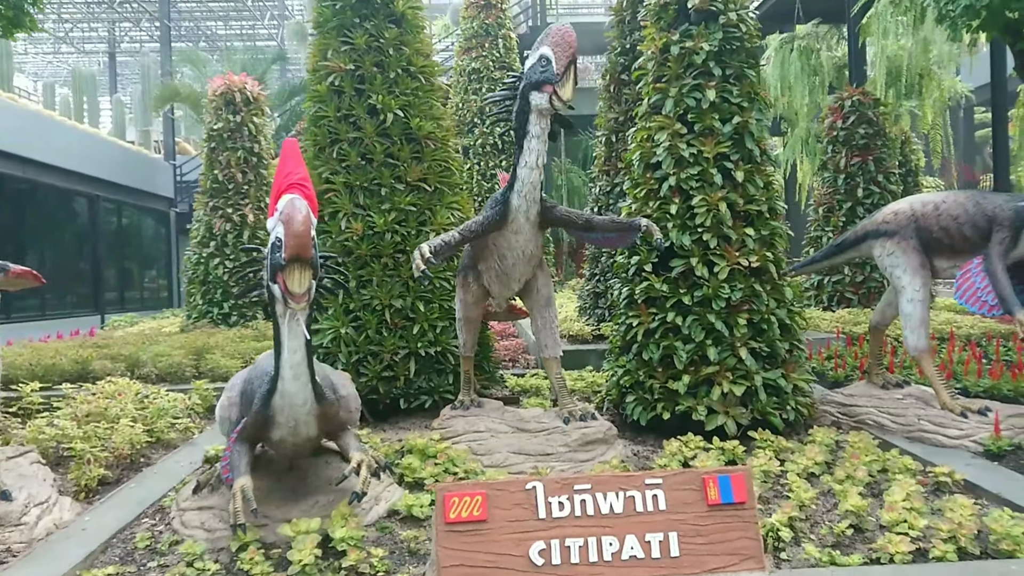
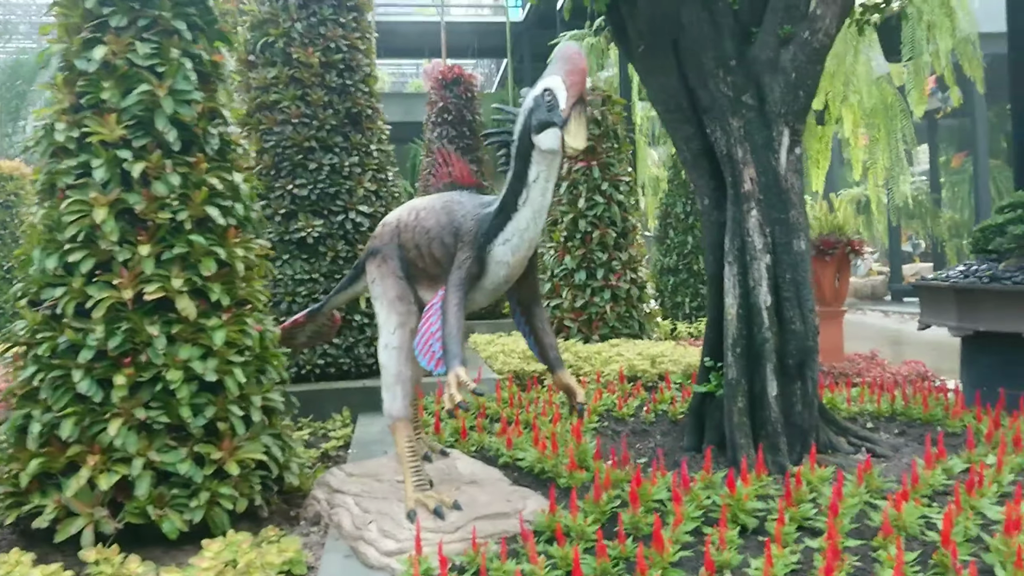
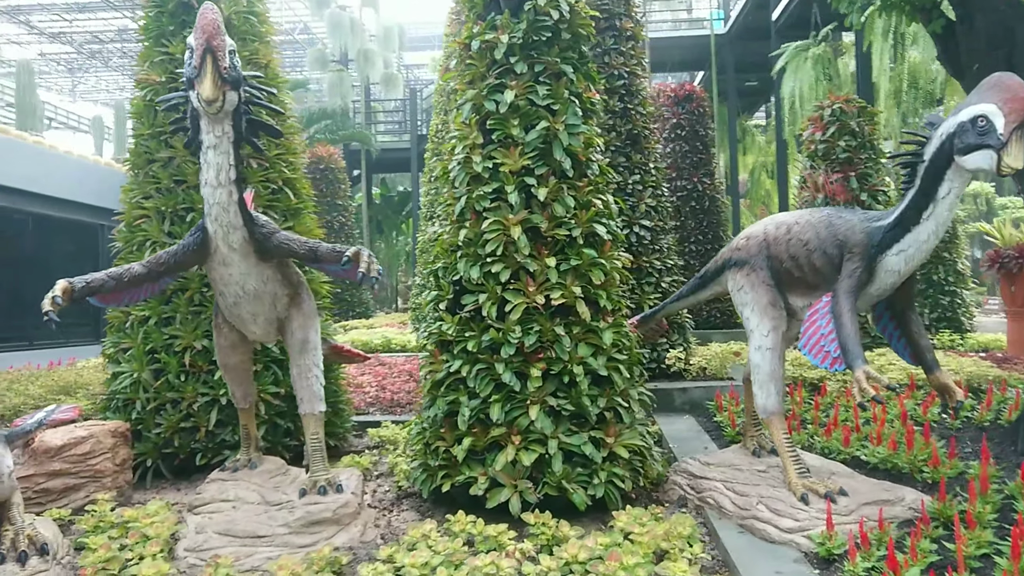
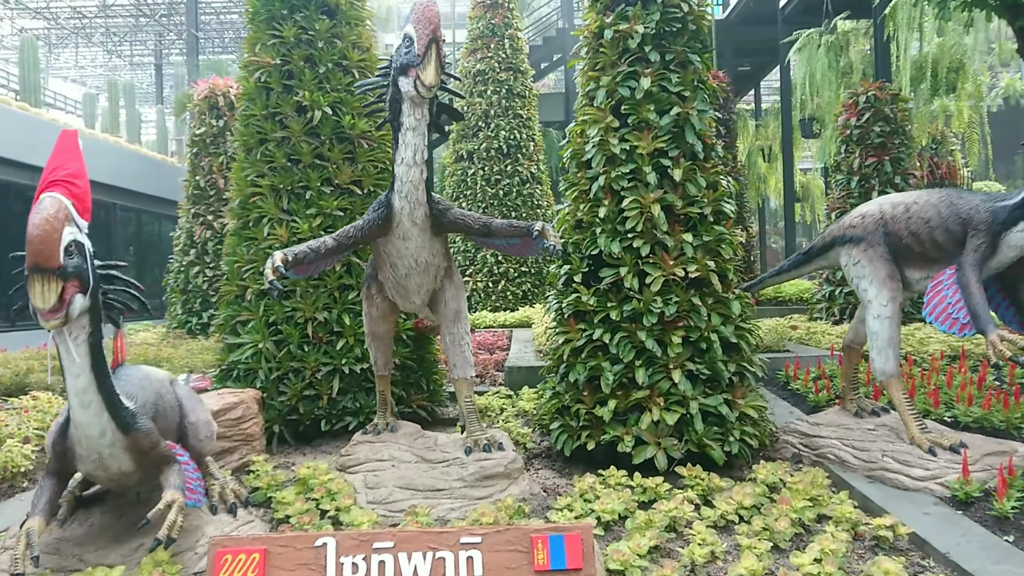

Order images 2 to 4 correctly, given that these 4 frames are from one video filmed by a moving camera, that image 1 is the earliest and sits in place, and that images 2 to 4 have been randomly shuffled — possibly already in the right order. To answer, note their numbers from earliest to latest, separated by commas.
4, 3, 2
